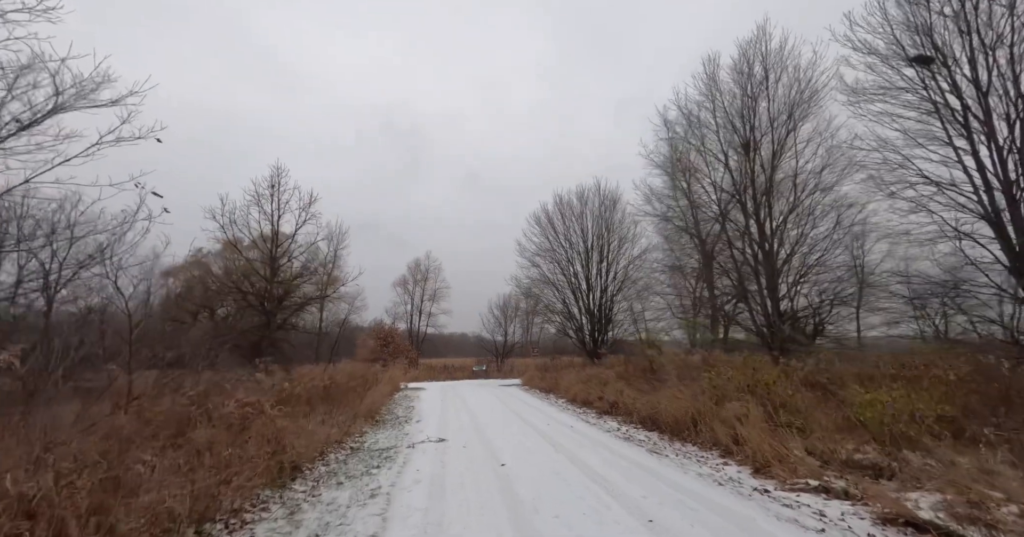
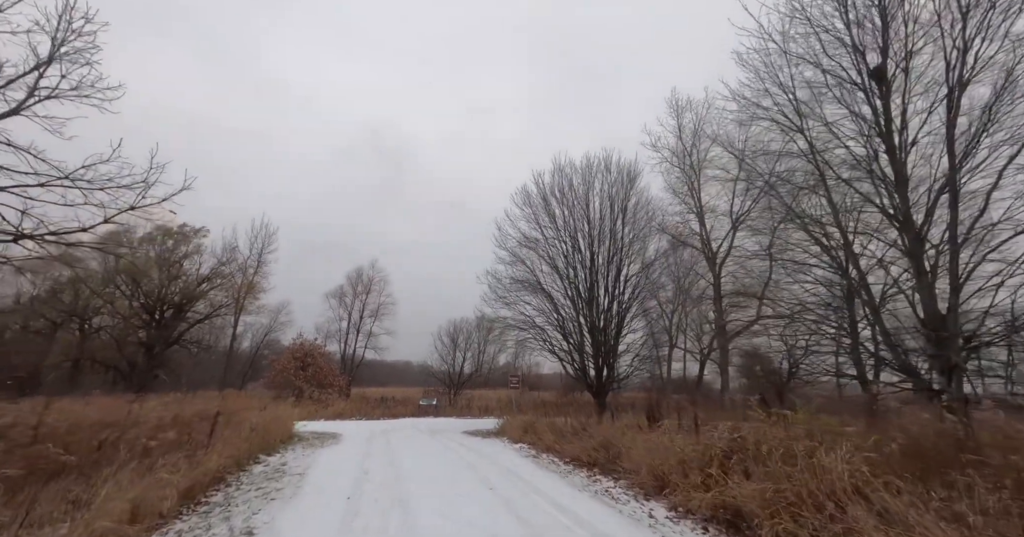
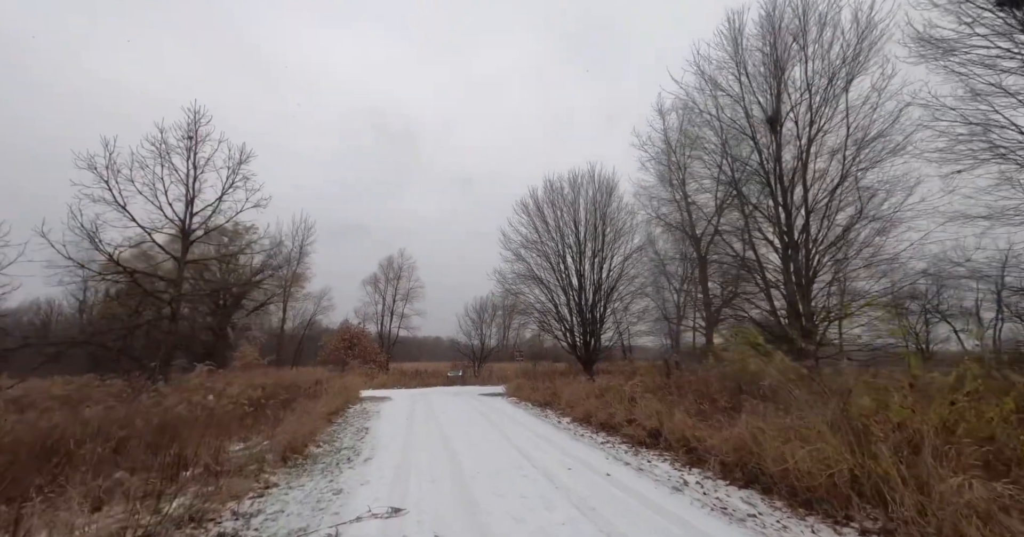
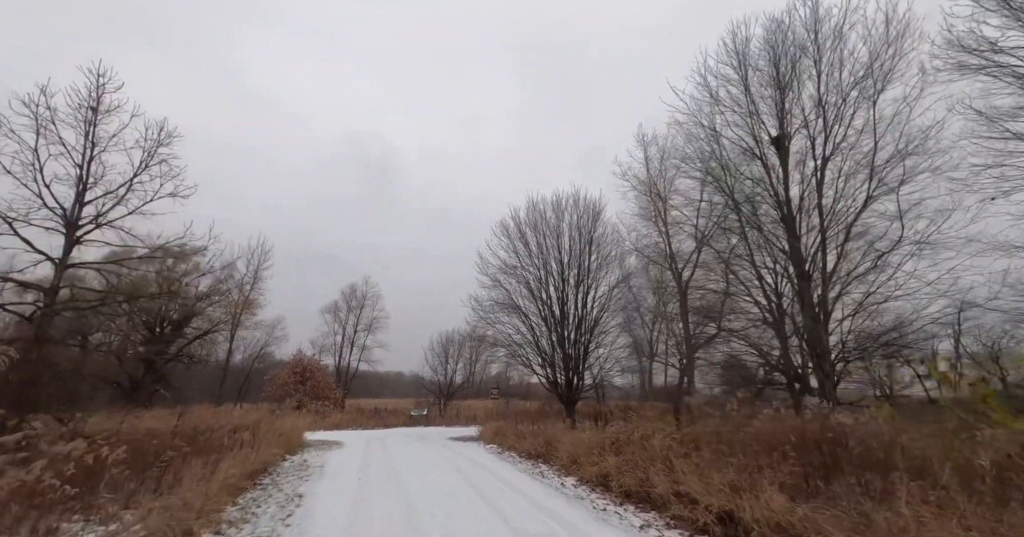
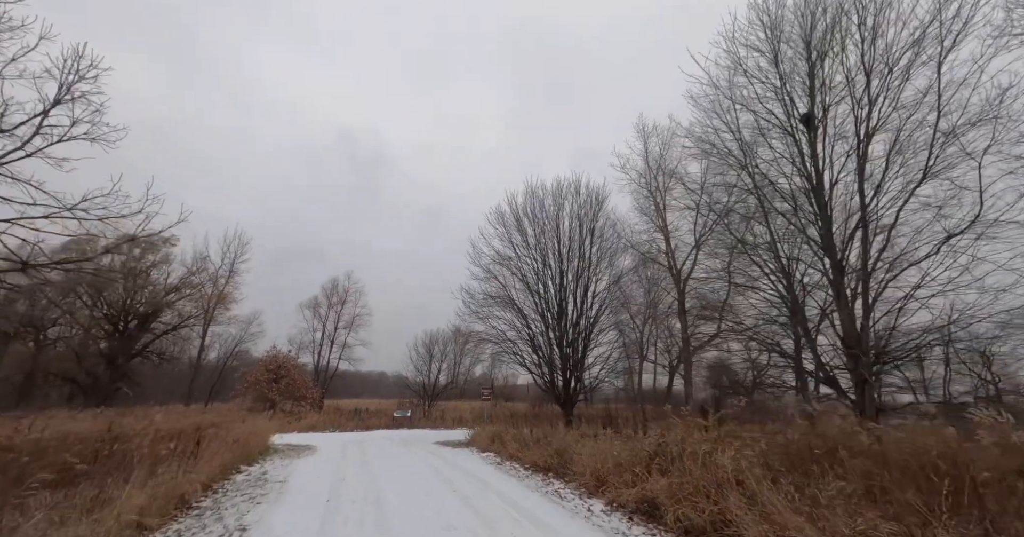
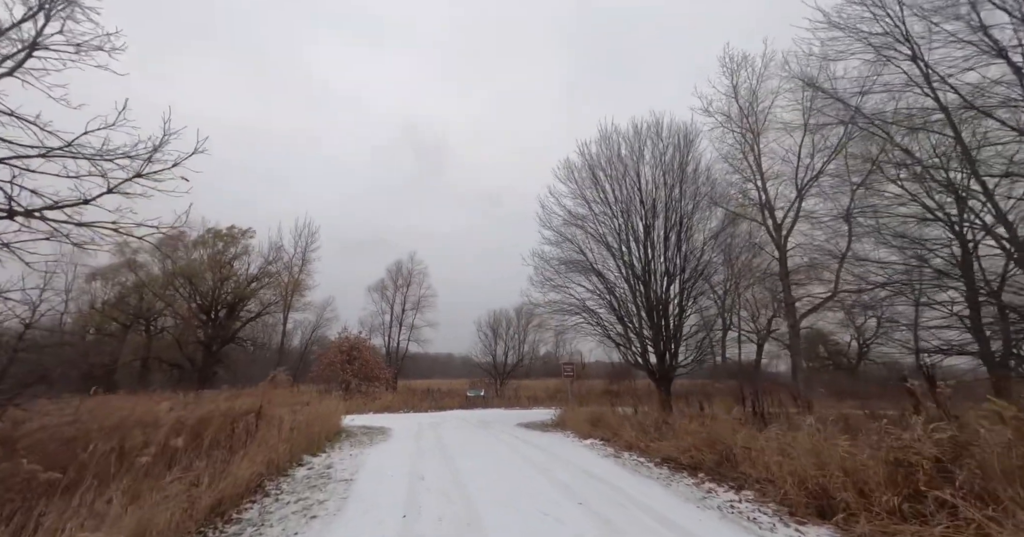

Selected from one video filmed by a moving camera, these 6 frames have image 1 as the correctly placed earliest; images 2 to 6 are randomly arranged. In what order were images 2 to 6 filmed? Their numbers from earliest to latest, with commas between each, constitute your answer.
3, 4, 5, 2, 6
